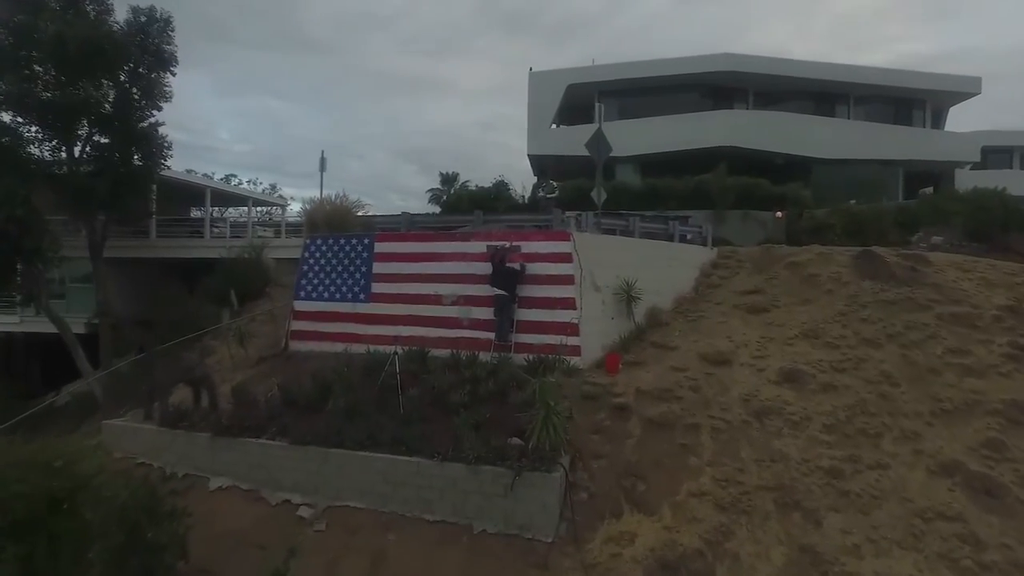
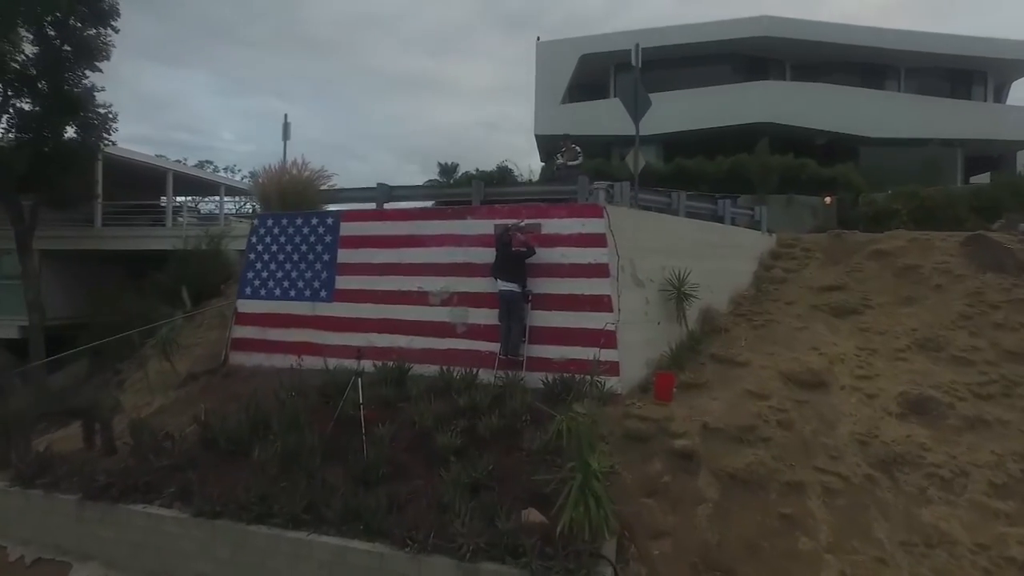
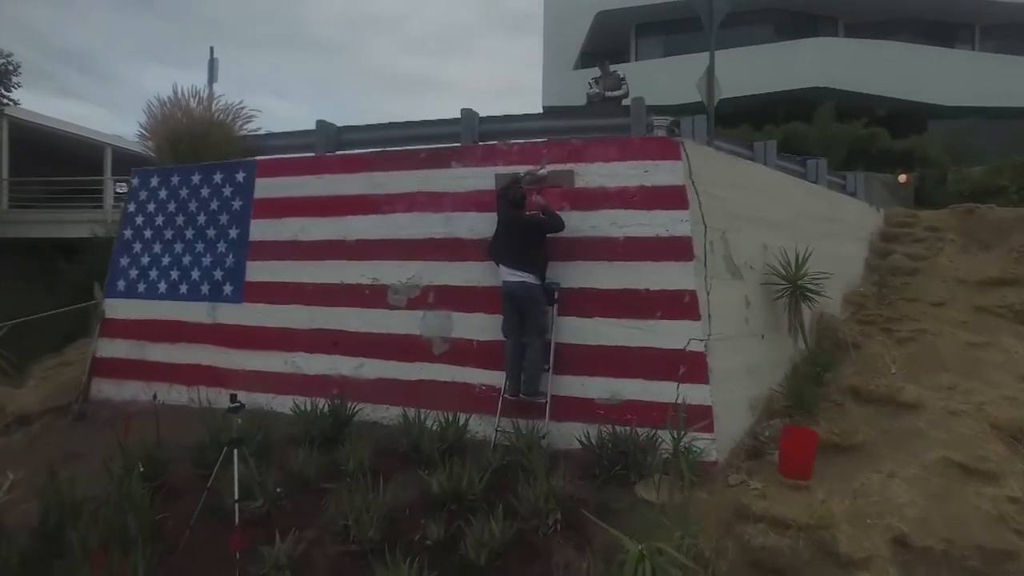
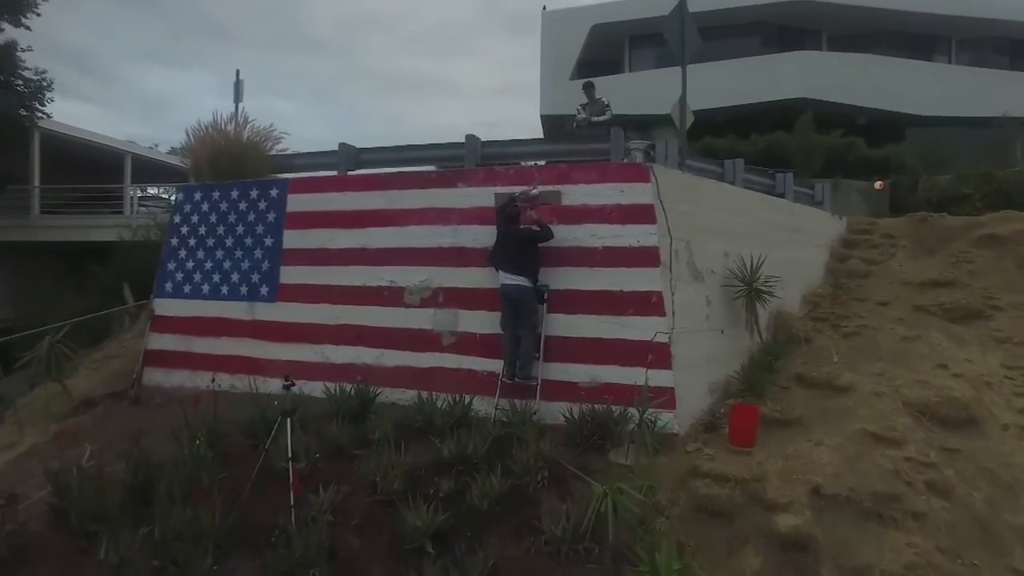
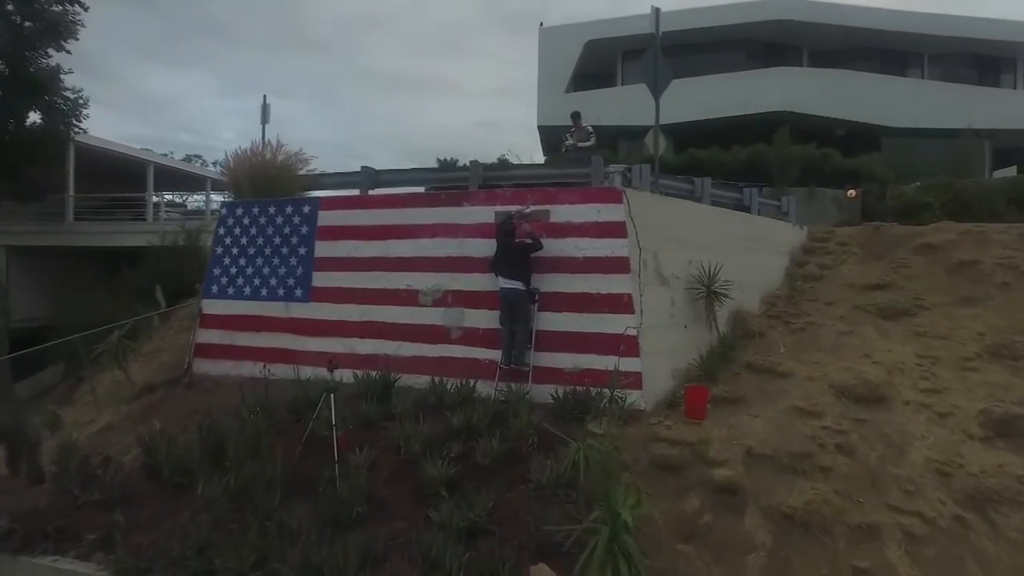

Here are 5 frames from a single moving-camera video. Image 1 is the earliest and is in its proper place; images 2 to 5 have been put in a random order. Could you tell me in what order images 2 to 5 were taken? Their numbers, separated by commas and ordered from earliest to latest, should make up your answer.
2, 5, 4, 3
